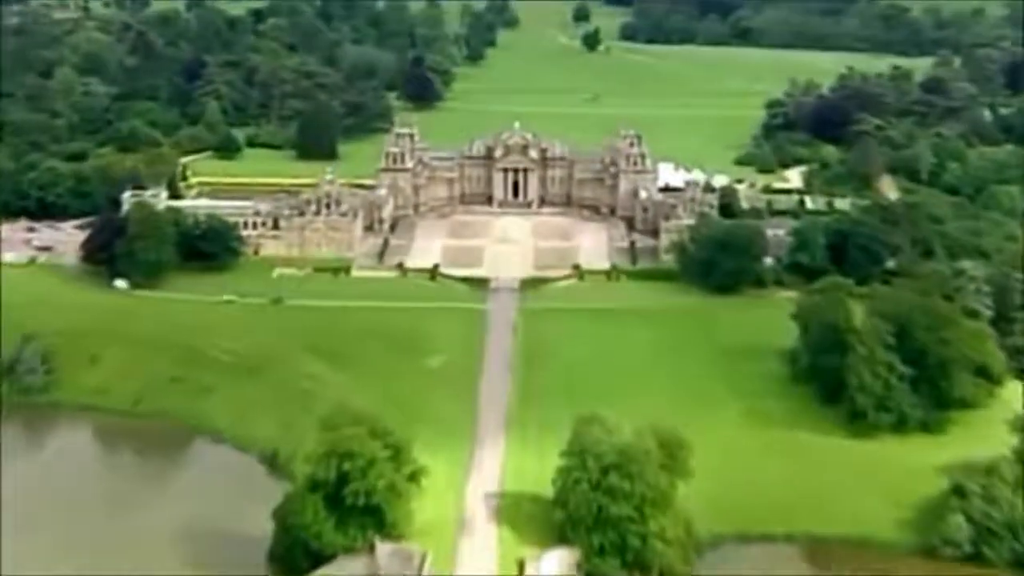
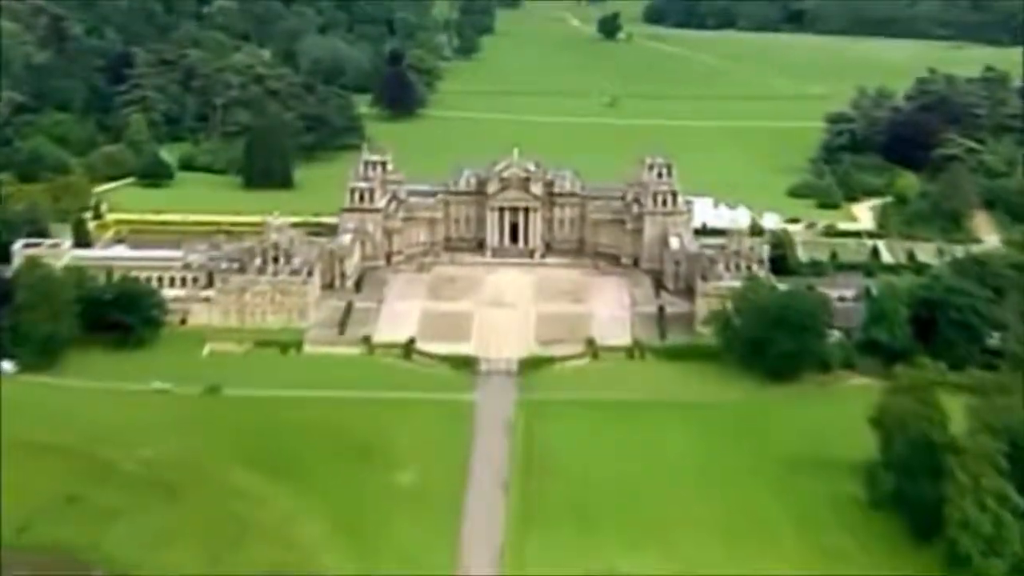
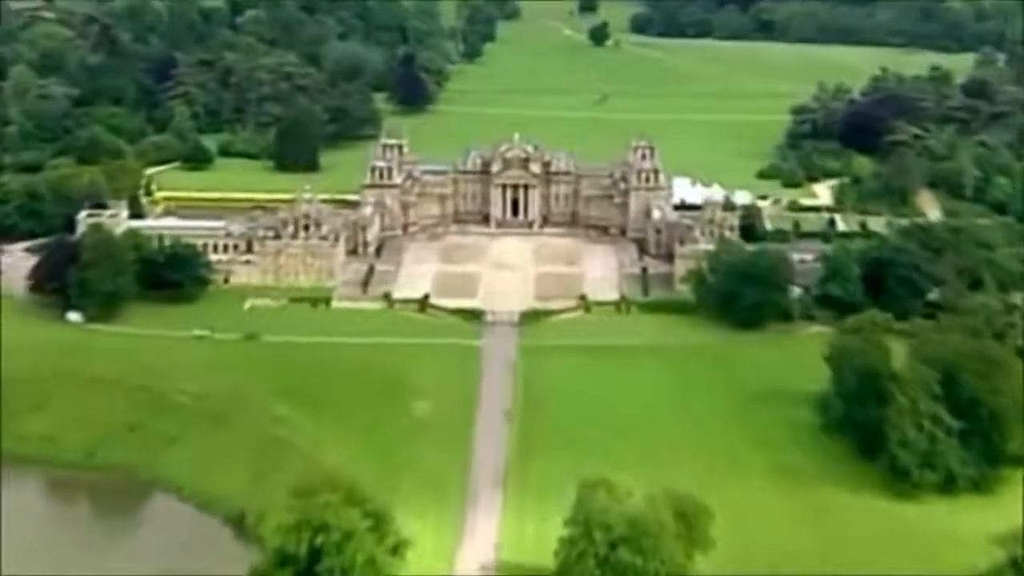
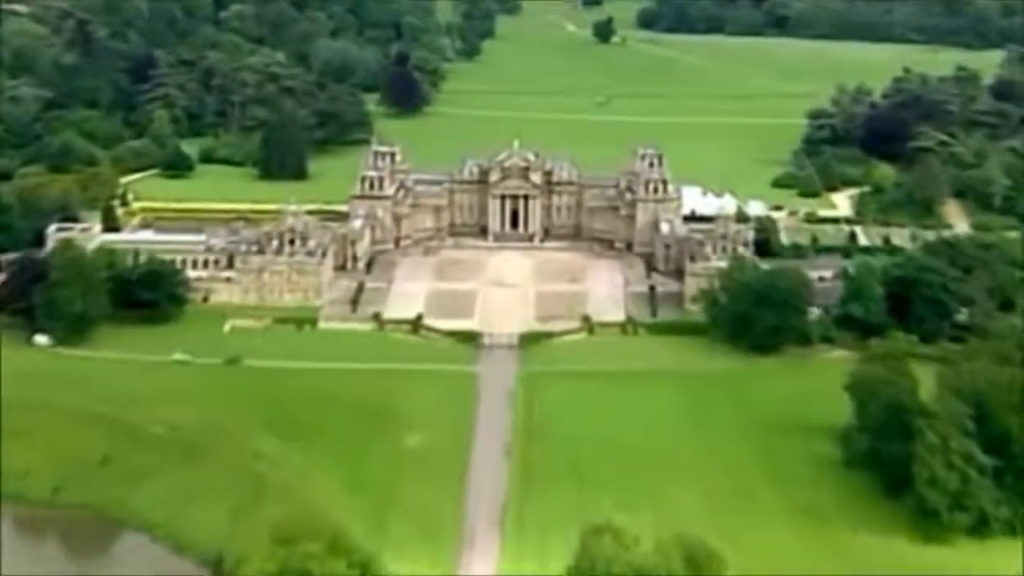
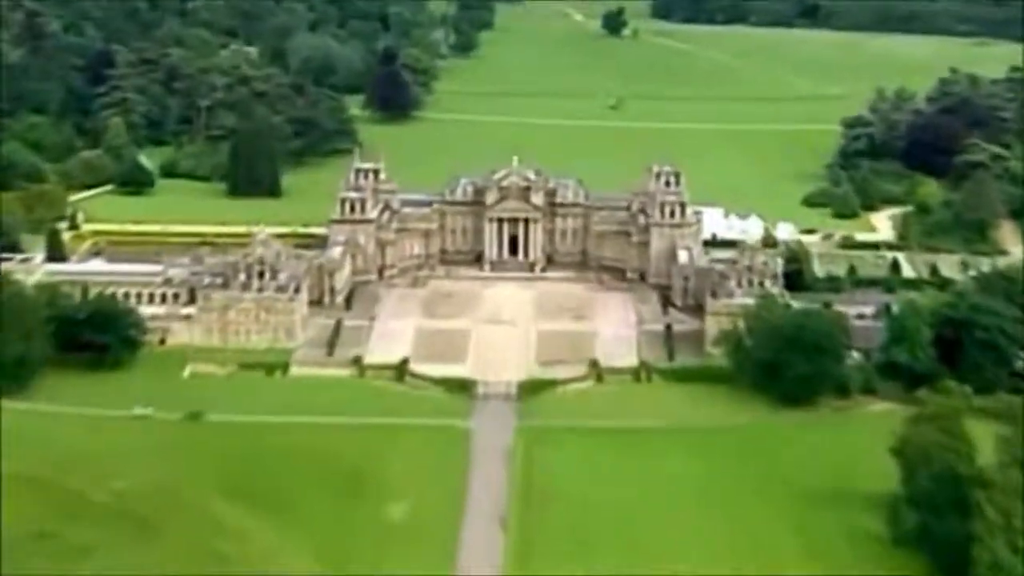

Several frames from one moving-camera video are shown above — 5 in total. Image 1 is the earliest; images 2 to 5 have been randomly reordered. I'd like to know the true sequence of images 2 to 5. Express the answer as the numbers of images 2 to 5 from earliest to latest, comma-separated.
3, 4, 2, 5
